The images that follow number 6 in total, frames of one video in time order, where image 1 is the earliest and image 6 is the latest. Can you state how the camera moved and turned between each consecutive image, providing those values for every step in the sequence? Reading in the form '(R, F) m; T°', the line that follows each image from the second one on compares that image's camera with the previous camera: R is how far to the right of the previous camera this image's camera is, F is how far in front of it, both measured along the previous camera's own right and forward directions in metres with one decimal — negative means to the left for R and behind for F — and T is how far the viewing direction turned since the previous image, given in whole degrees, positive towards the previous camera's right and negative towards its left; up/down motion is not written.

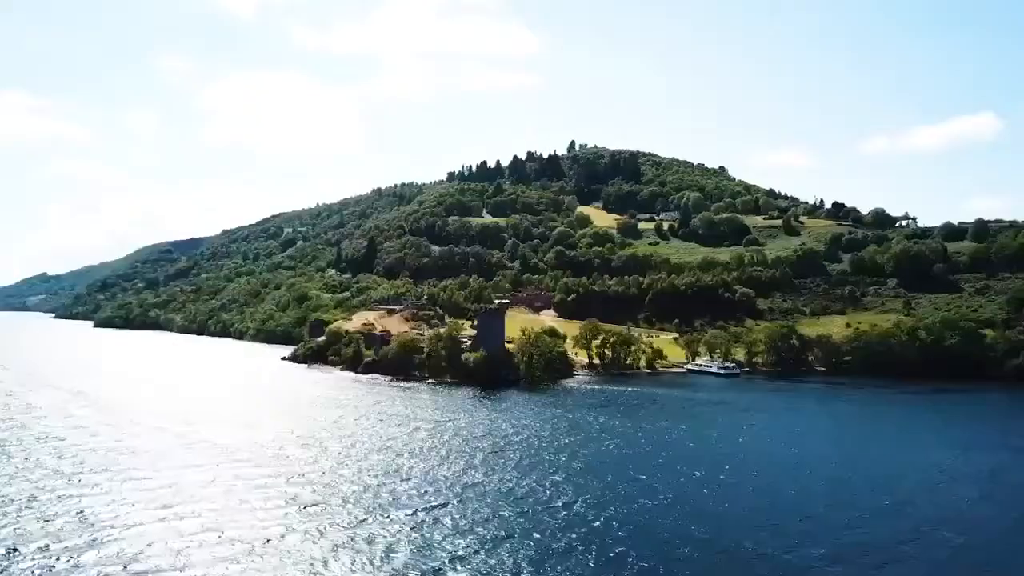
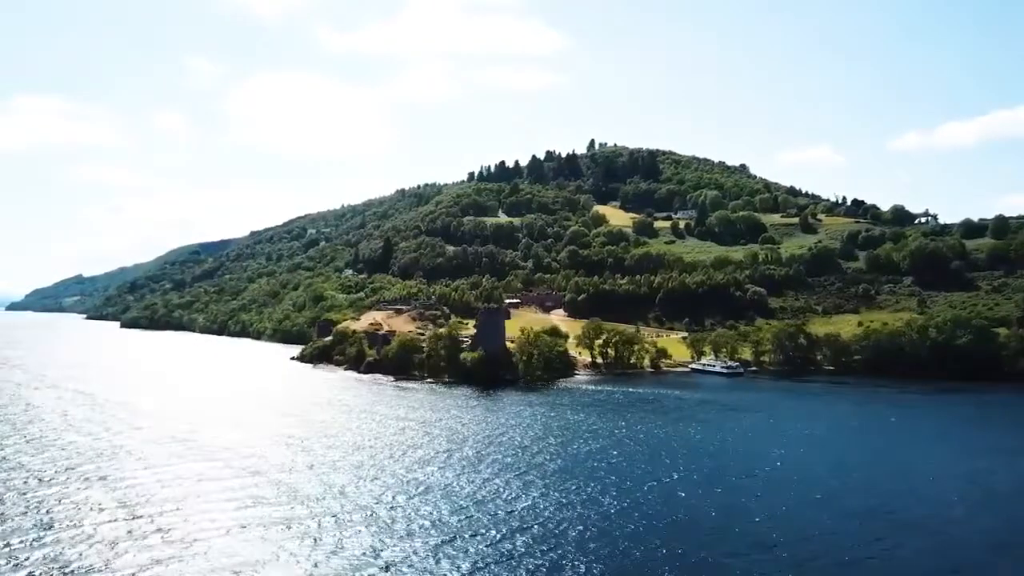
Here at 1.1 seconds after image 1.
(+2.9, +0.3) m; -2°
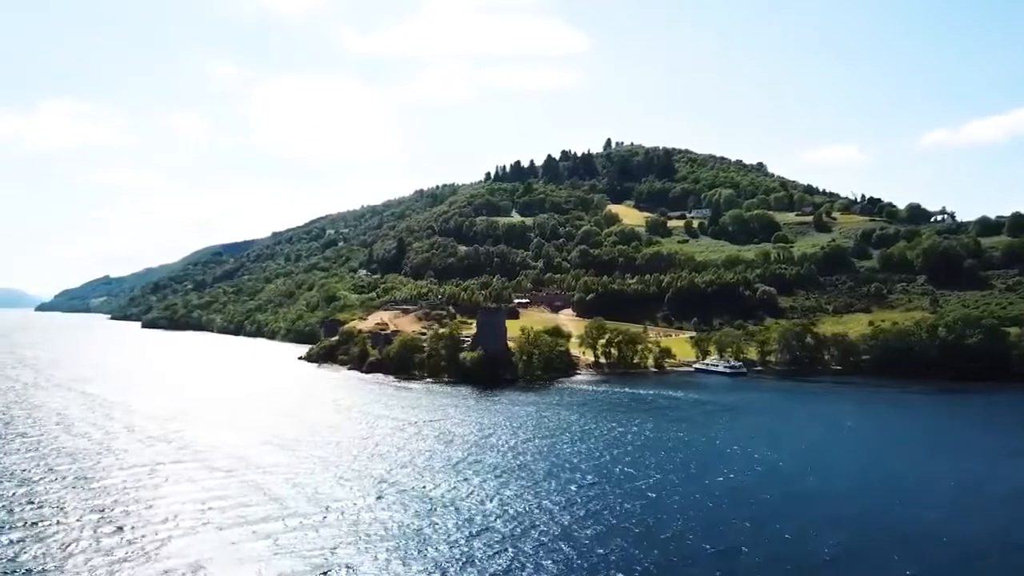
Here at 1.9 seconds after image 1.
(+2.2, +0.2) m; -1°
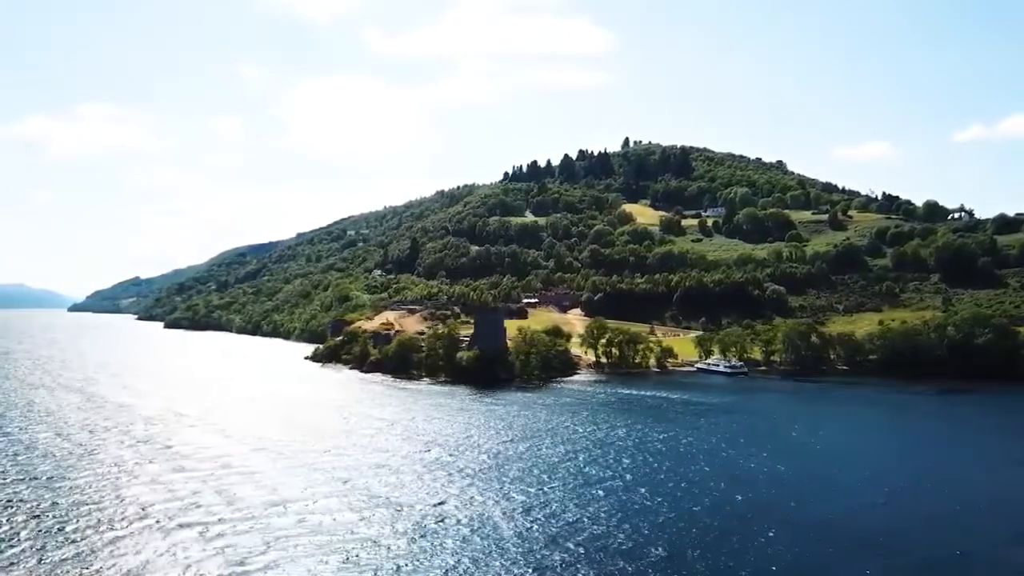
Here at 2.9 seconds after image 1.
(+2.8, +0.3) m; -2°
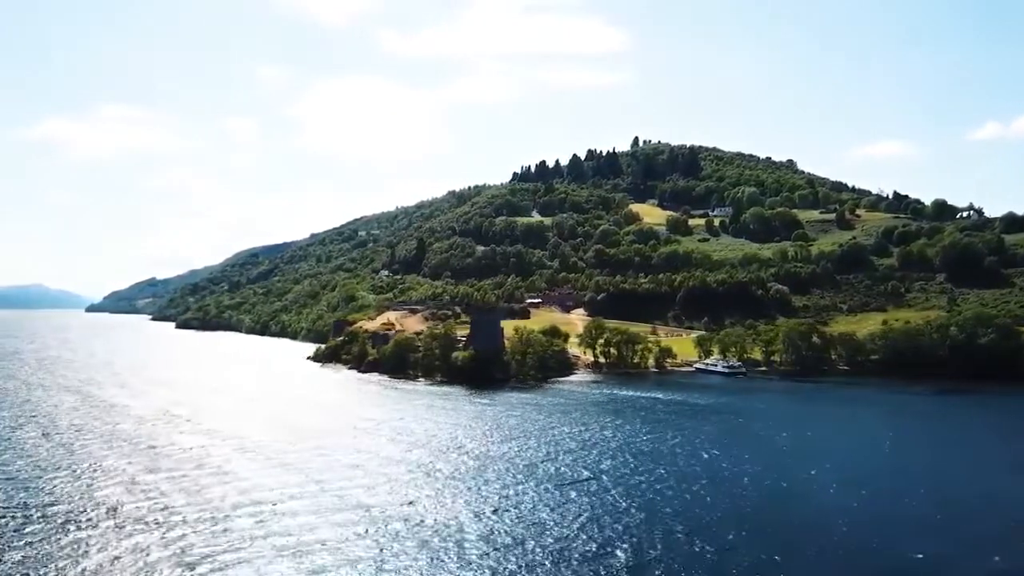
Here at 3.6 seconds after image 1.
(+1.8, +0.2) m; -1°
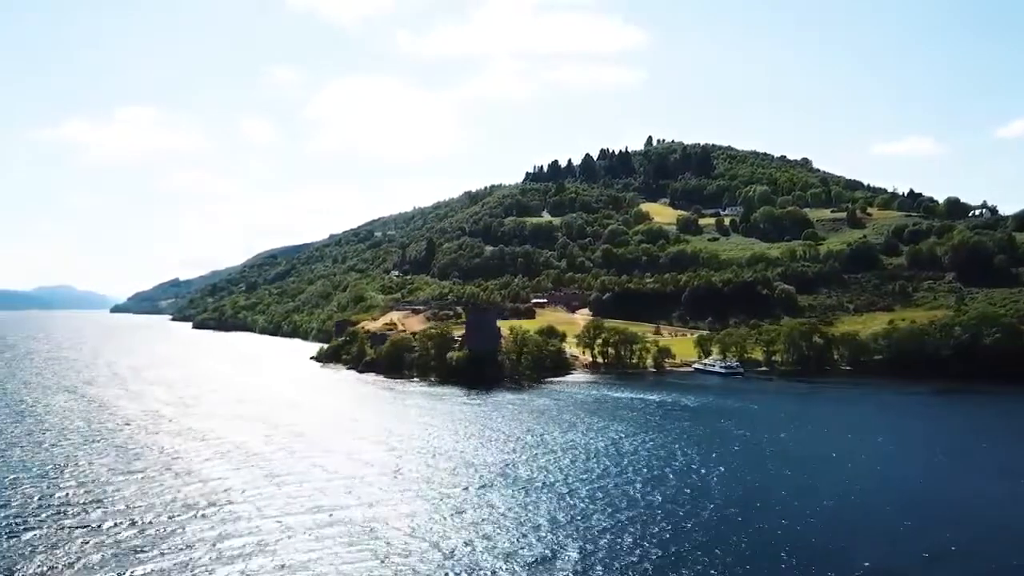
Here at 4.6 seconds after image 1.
(+2.5, +0.2) m; -1°
